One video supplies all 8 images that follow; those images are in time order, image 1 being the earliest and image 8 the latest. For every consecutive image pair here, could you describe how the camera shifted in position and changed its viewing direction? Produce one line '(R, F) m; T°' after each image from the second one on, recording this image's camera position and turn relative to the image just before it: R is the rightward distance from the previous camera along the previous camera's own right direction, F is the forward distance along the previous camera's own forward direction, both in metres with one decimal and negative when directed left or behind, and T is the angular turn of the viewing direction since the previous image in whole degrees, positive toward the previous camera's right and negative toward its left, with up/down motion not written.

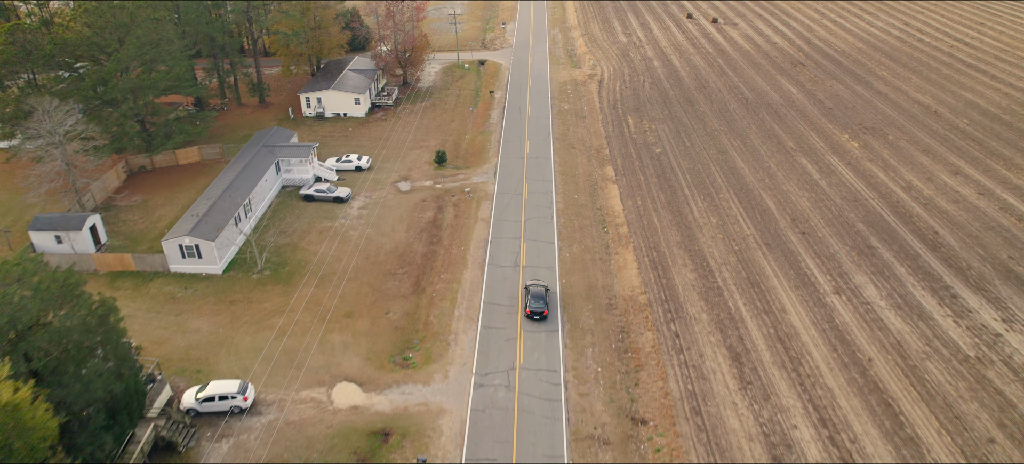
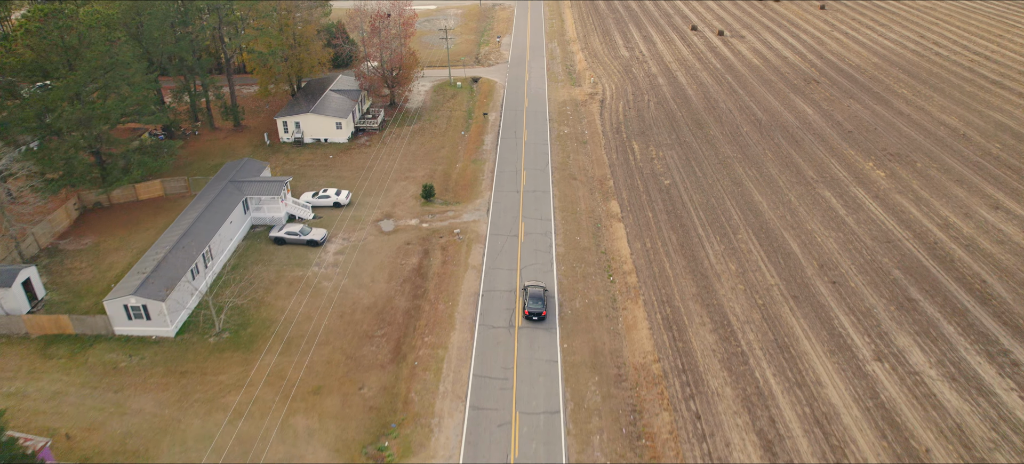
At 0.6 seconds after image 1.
(+0.1, +3.7) m; 0°
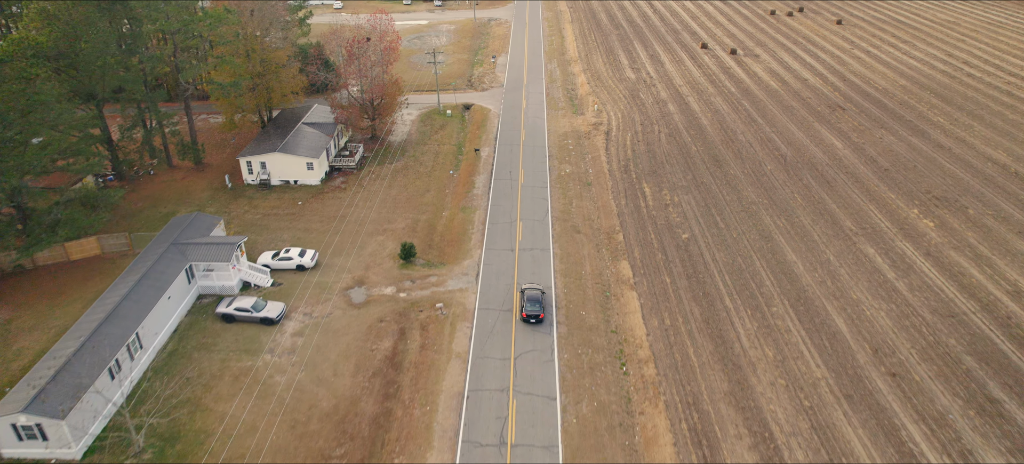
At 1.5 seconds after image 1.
(+0.3, +5.1) m; 0°
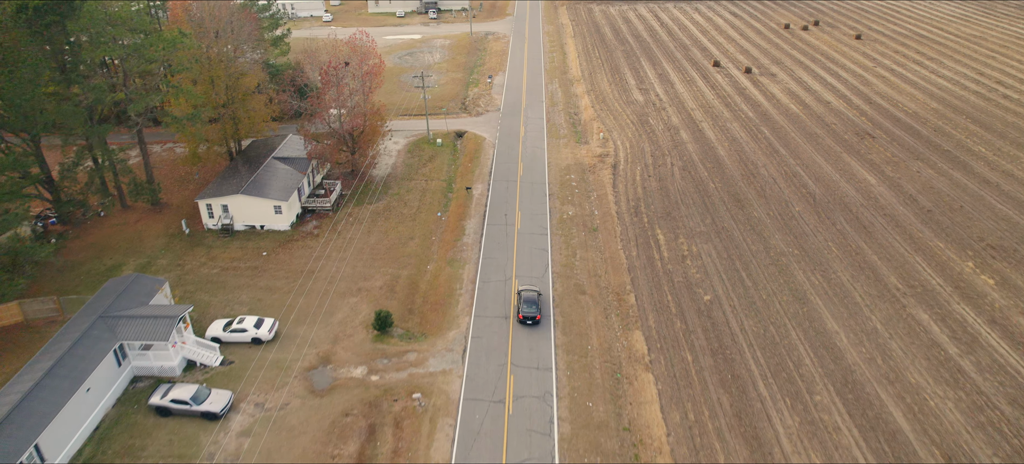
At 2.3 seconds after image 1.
(+0.3, +4.5) m; 0°
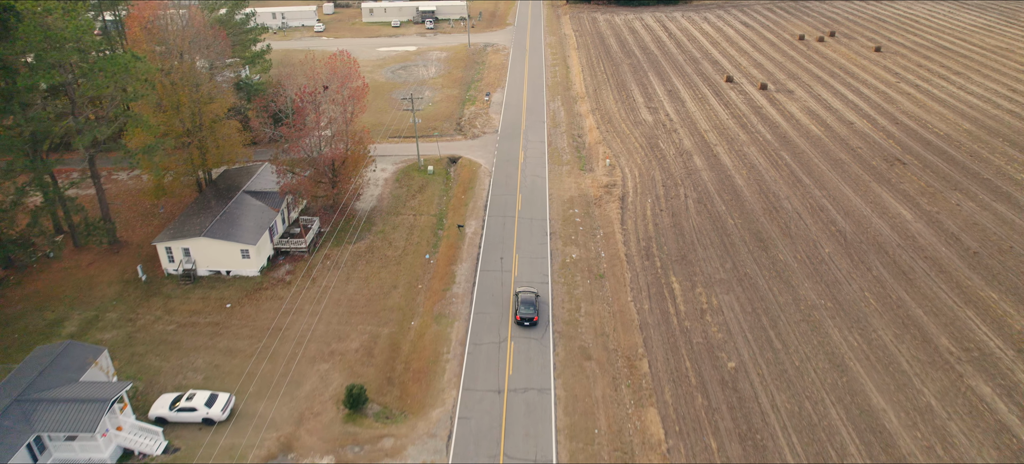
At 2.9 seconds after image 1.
(+0.3, +3.7) m; 0°
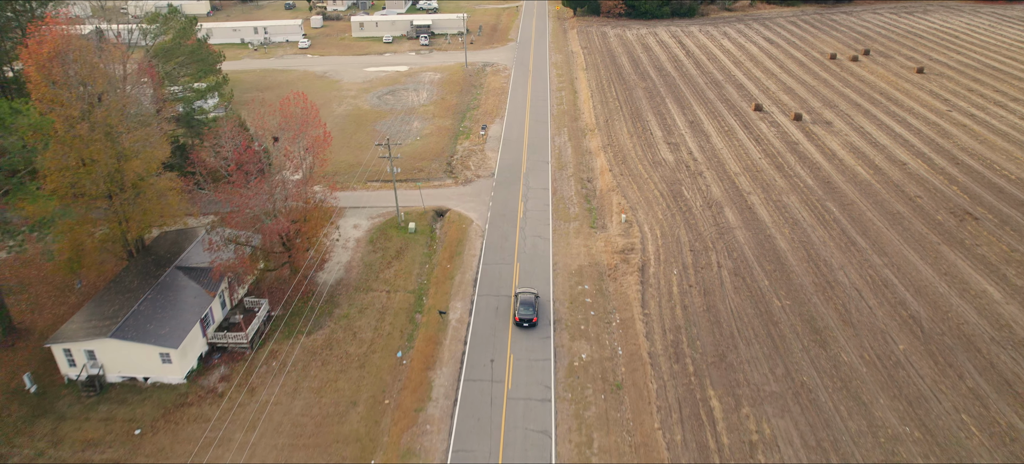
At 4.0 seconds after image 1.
(+0.4, +6.5) m; 0°
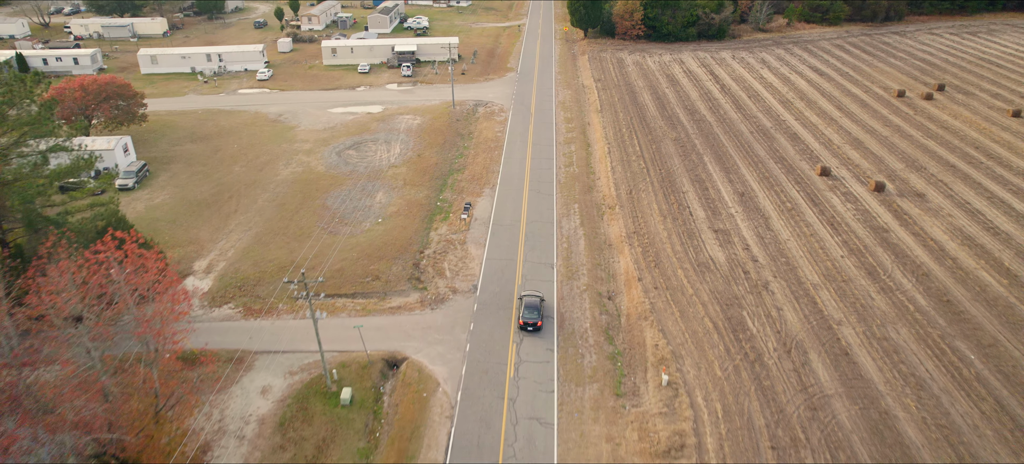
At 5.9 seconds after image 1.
(+0.7, +11.3) m; -1°
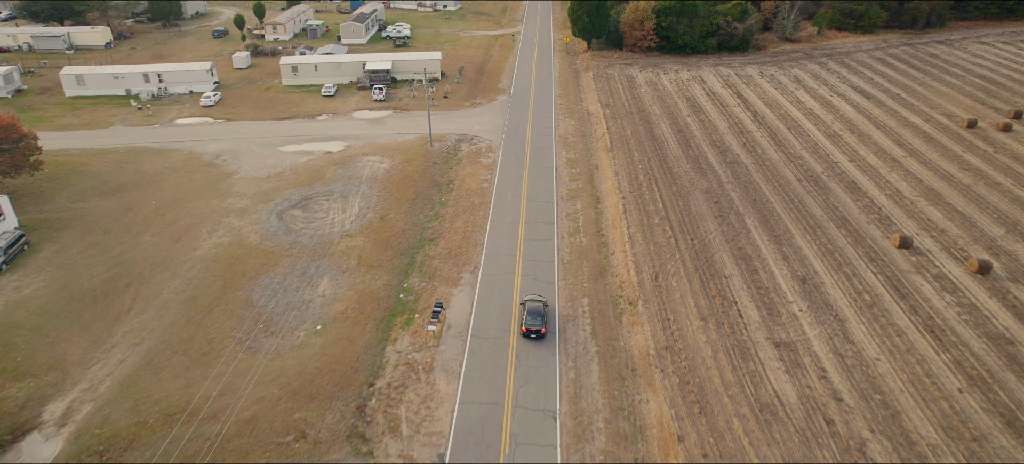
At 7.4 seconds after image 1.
(+0.4, +9.0) m; 0°
